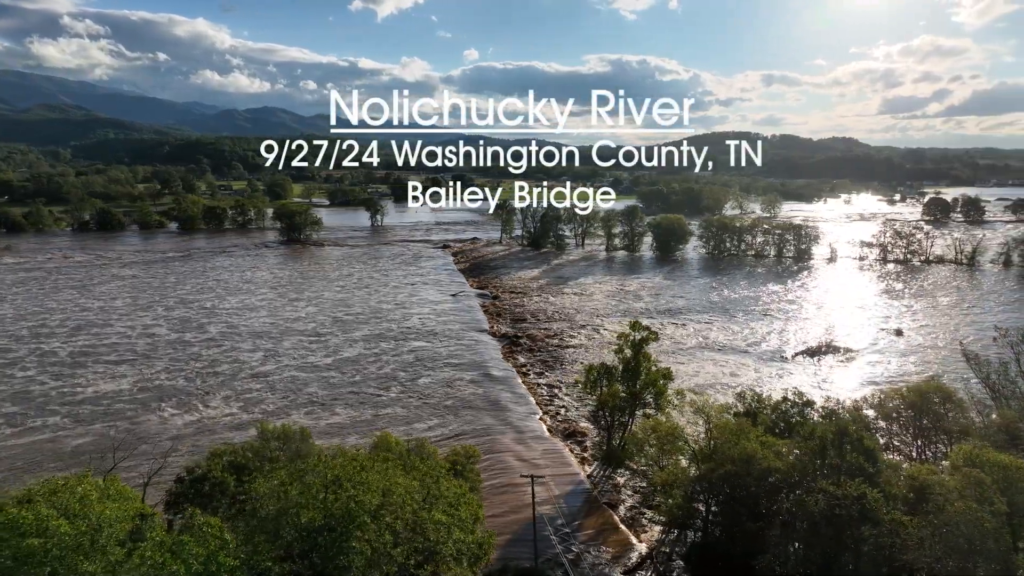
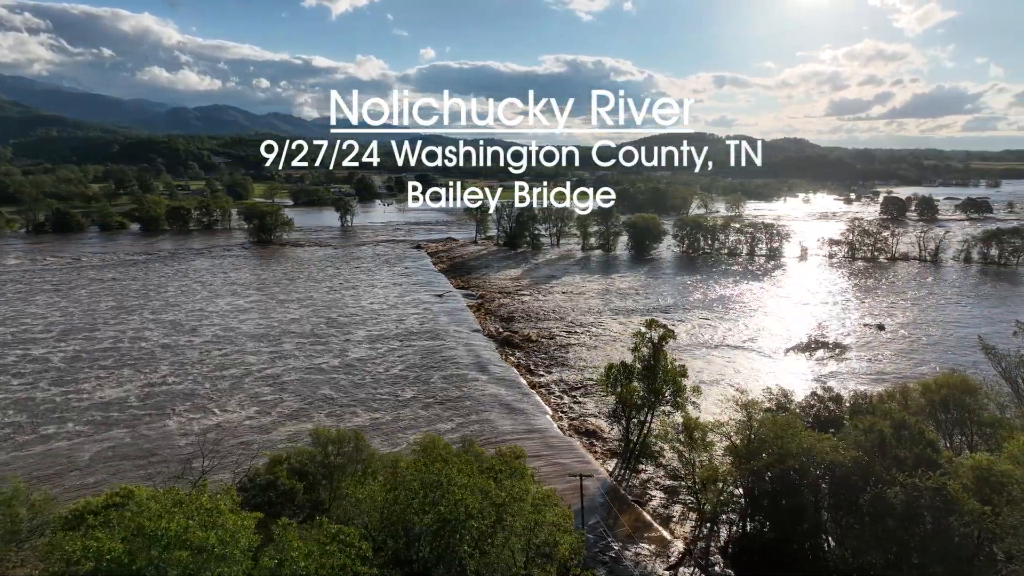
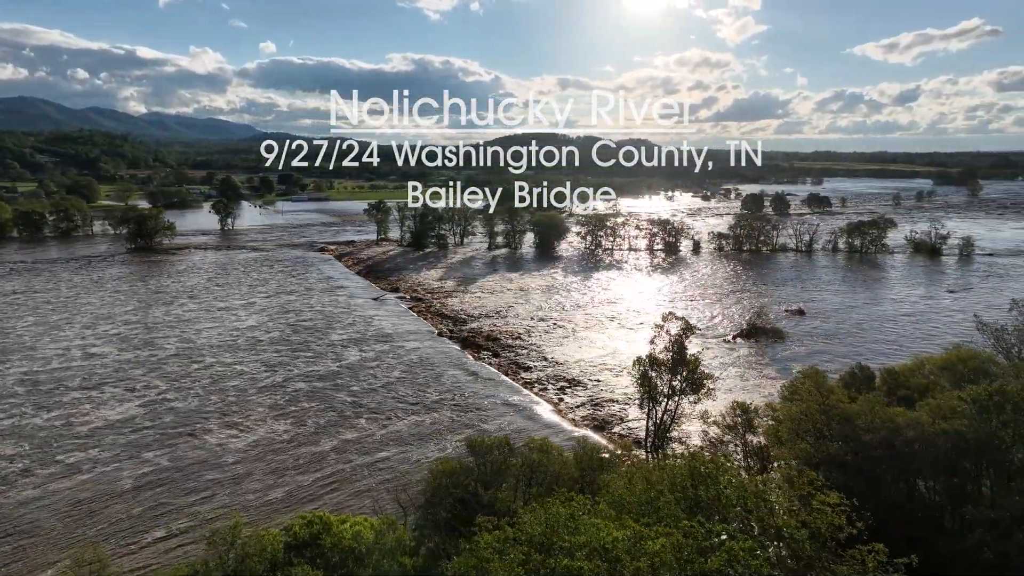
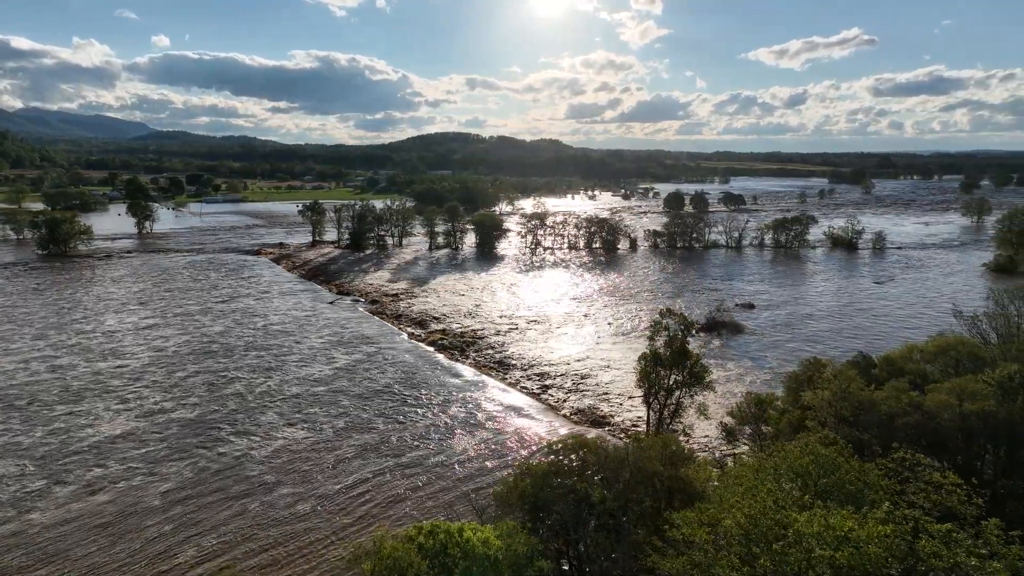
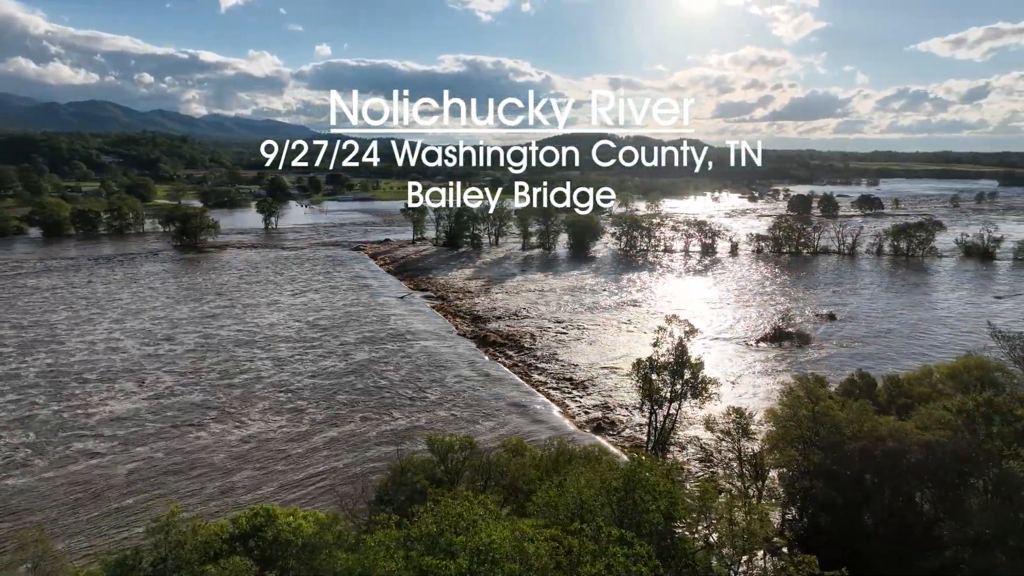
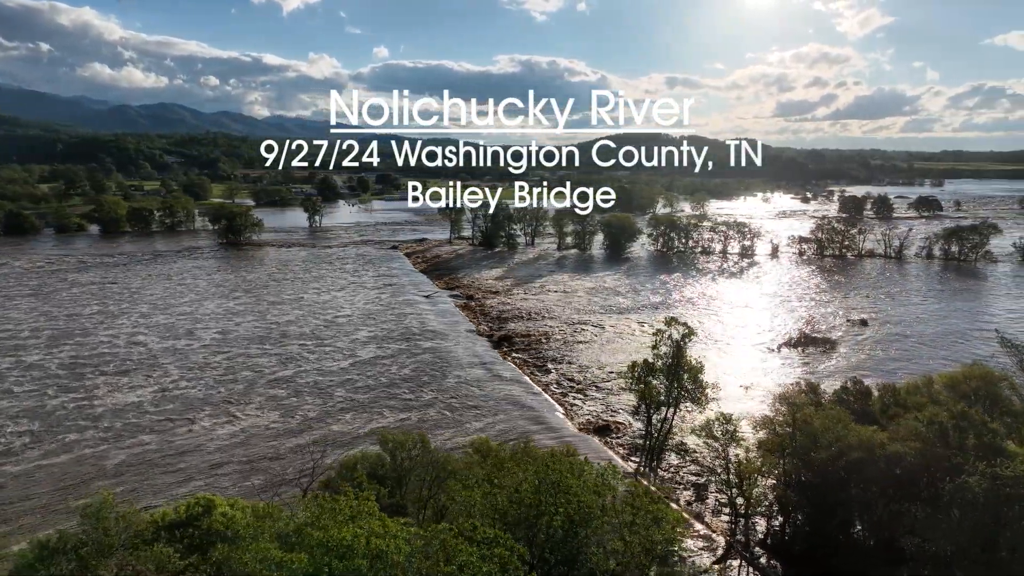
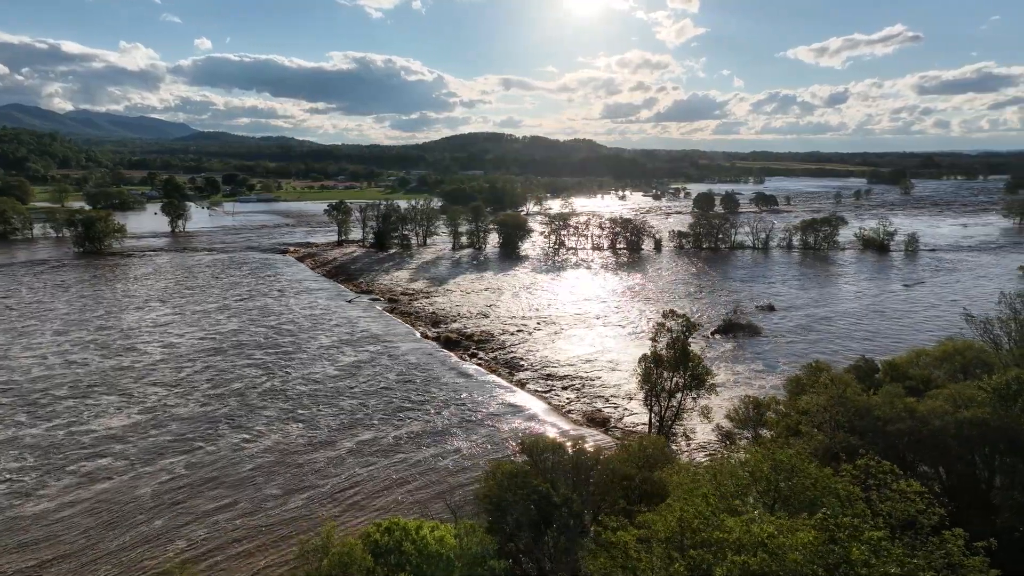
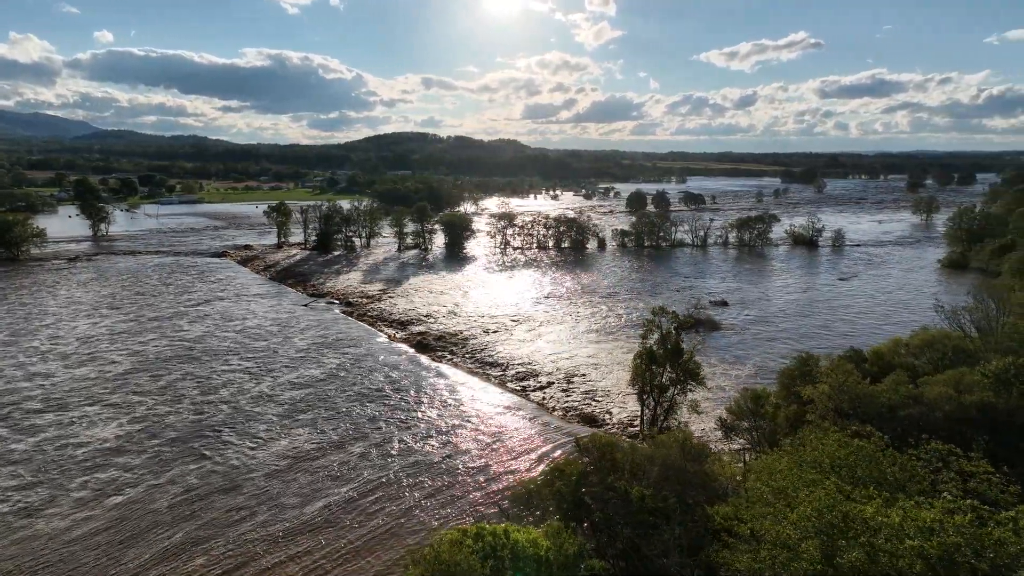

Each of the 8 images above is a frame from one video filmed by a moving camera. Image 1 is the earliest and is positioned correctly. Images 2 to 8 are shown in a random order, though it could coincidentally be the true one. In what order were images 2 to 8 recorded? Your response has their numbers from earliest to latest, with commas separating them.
2, 6, 5, 3, 7, 4, 8
